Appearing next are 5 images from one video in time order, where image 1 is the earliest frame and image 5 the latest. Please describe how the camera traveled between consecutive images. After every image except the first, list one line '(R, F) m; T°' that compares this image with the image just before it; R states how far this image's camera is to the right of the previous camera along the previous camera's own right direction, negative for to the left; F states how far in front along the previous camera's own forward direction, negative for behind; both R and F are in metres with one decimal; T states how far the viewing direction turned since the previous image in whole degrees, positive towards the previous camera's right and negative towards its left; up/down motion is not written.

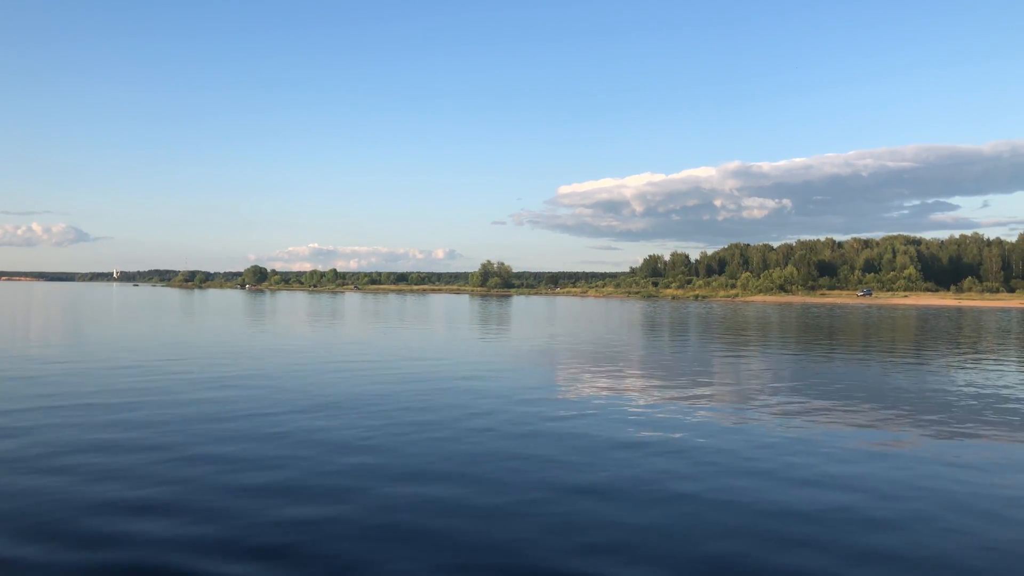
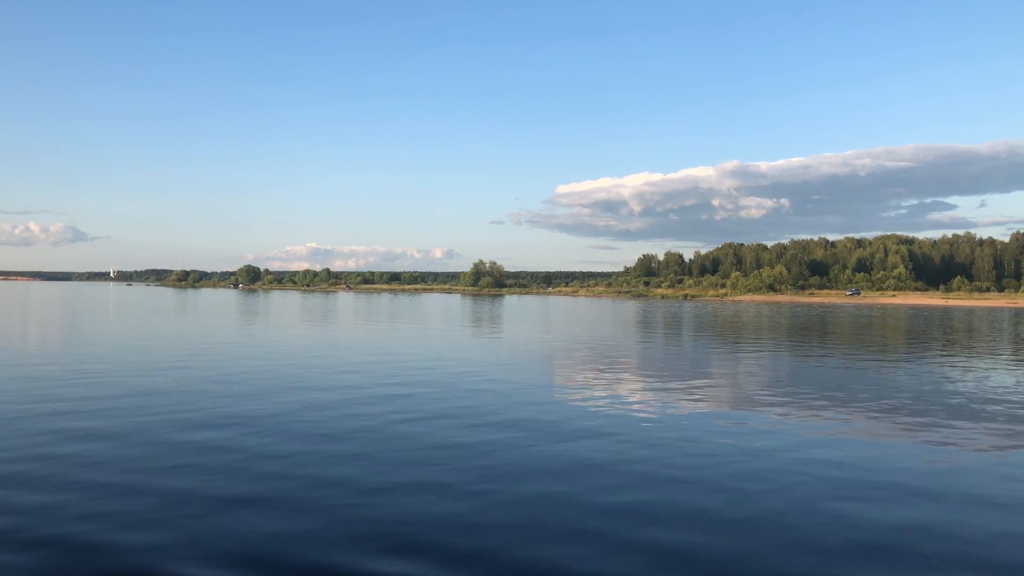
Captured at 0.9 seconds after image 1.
(+0.9, 0.0) m; 0°
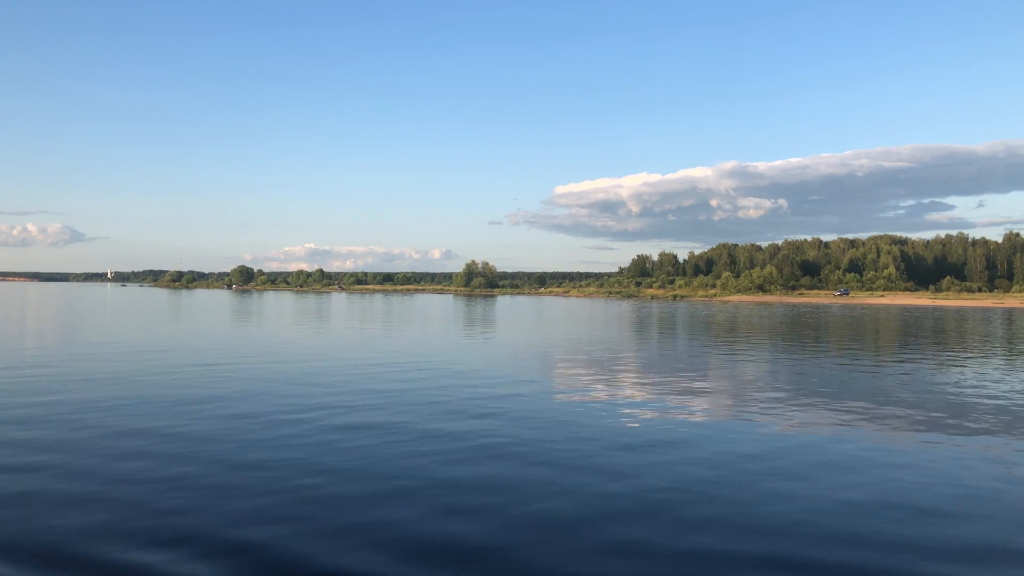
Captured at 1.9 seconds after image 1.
(+1.0, +0.1) m; 0°
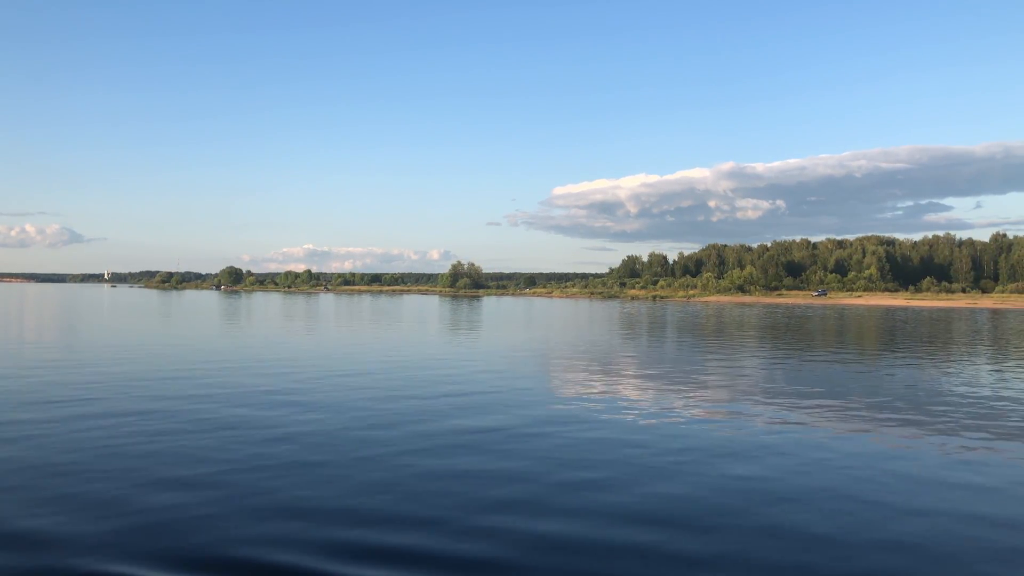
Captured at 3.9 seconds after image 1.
(+2.0, +0.1) m; 0°
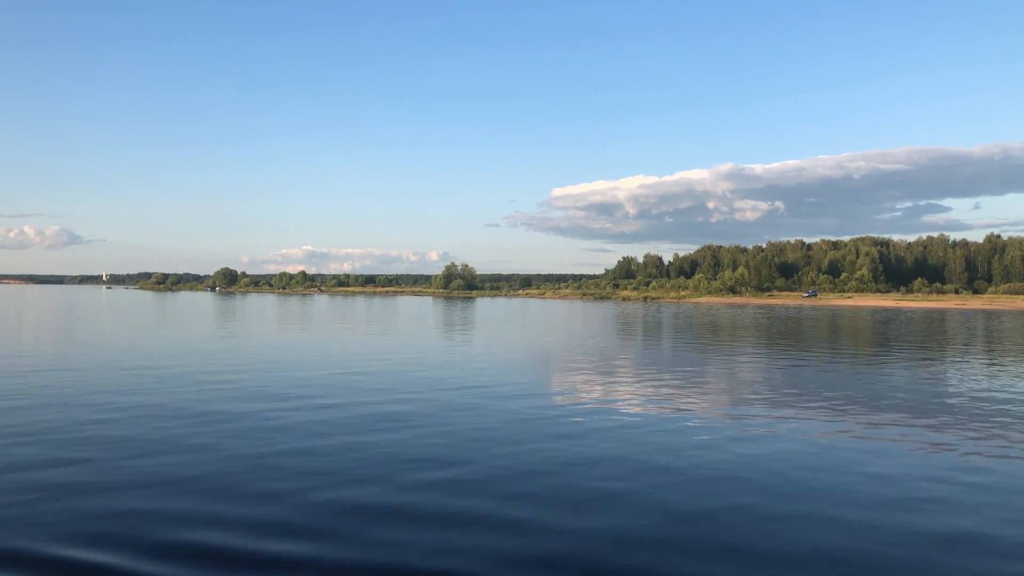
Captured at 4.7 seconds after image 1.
(+0.9, +0.1) m; 0°
